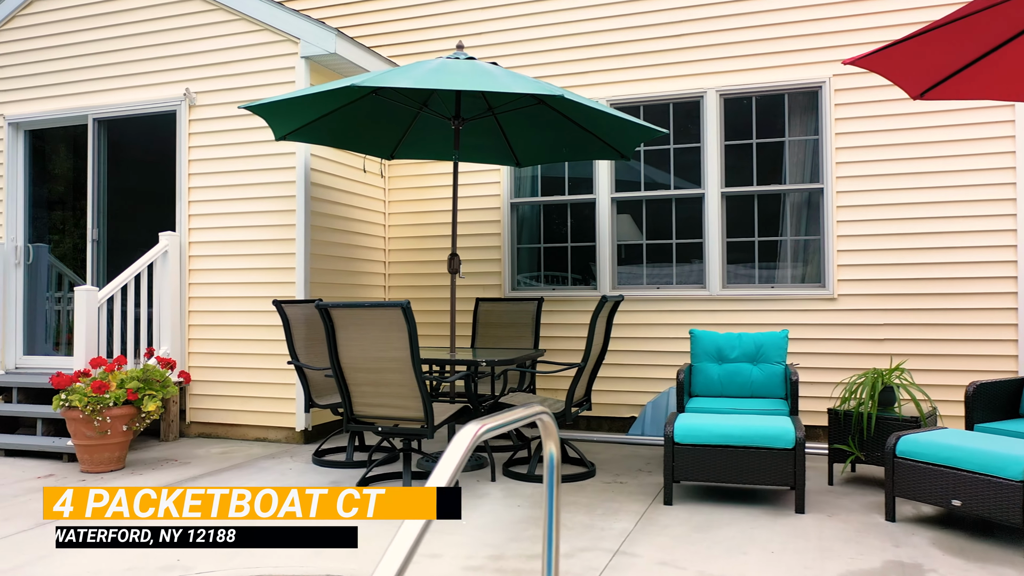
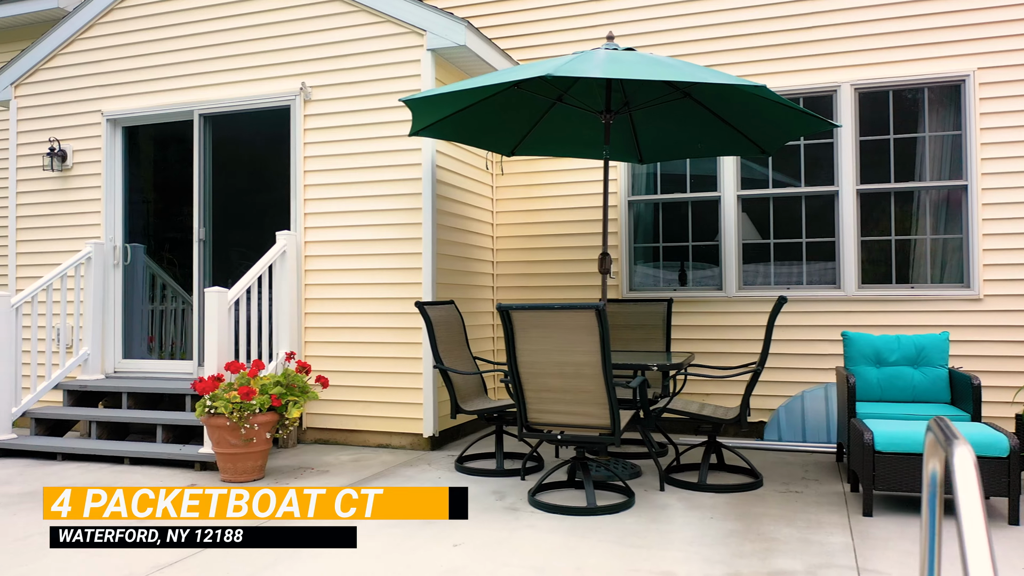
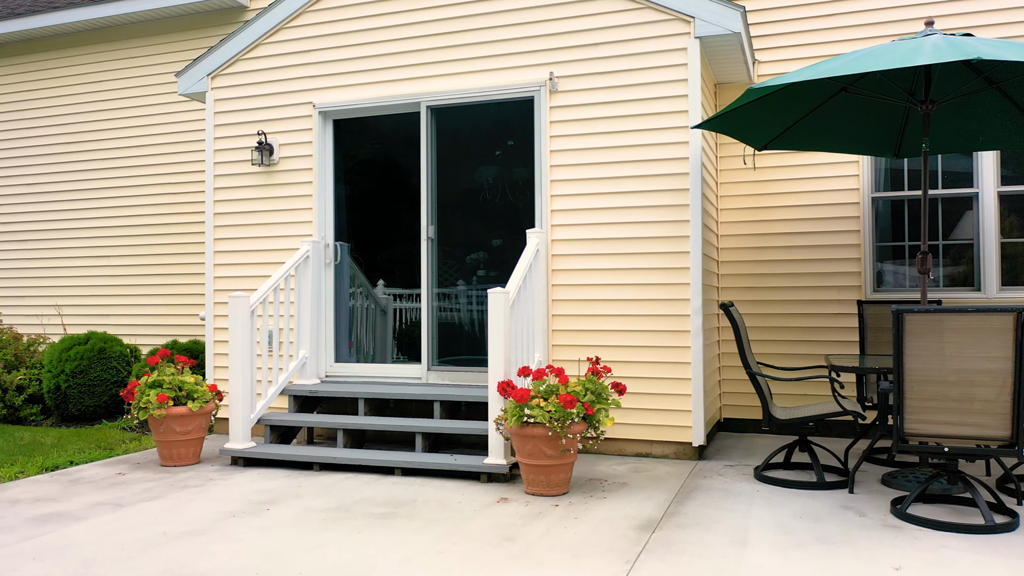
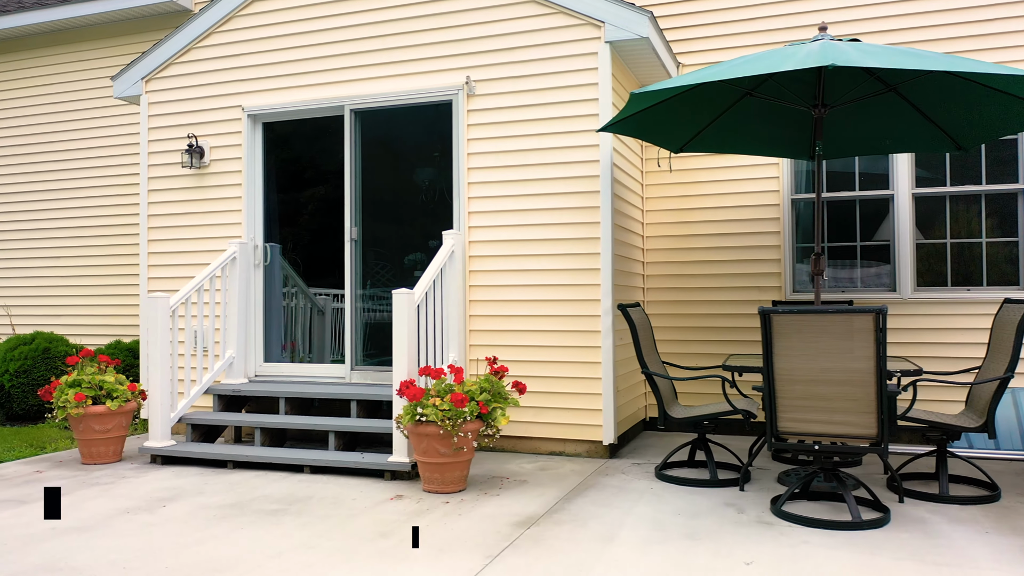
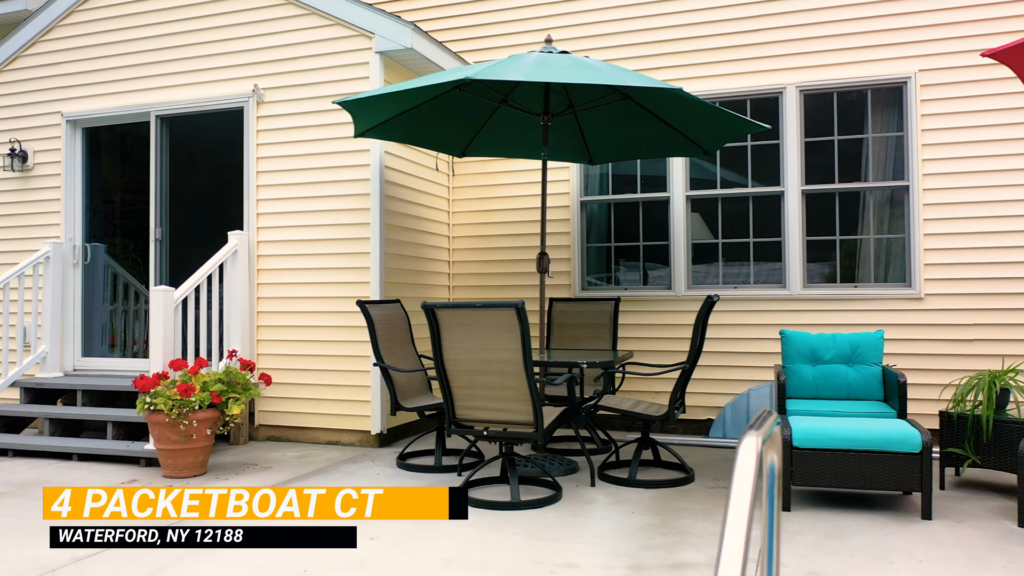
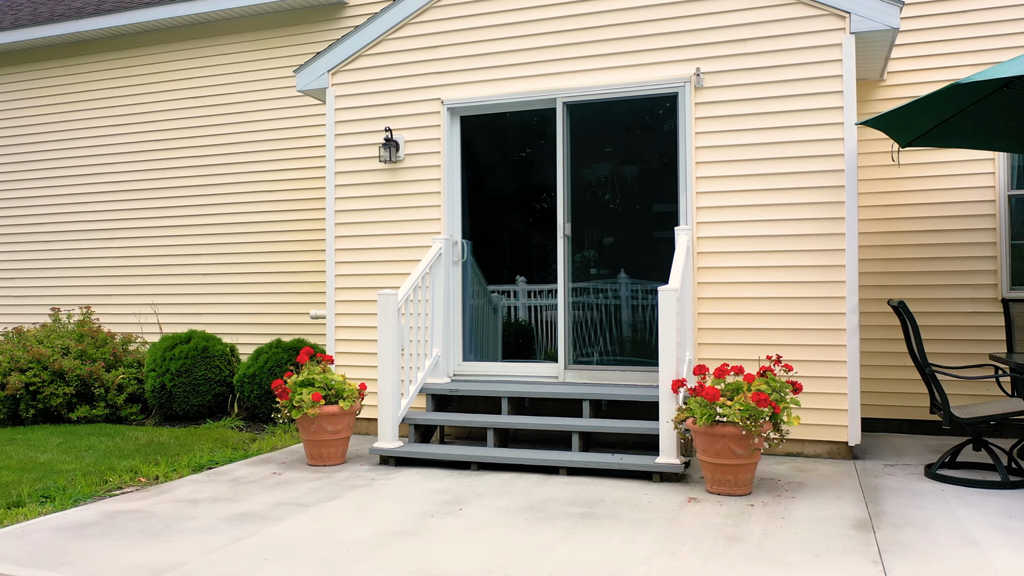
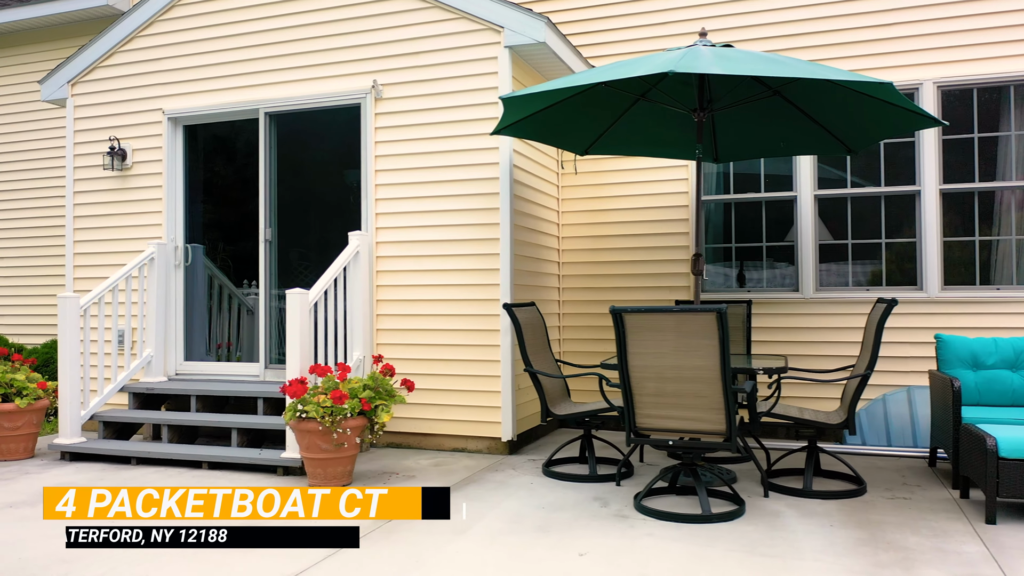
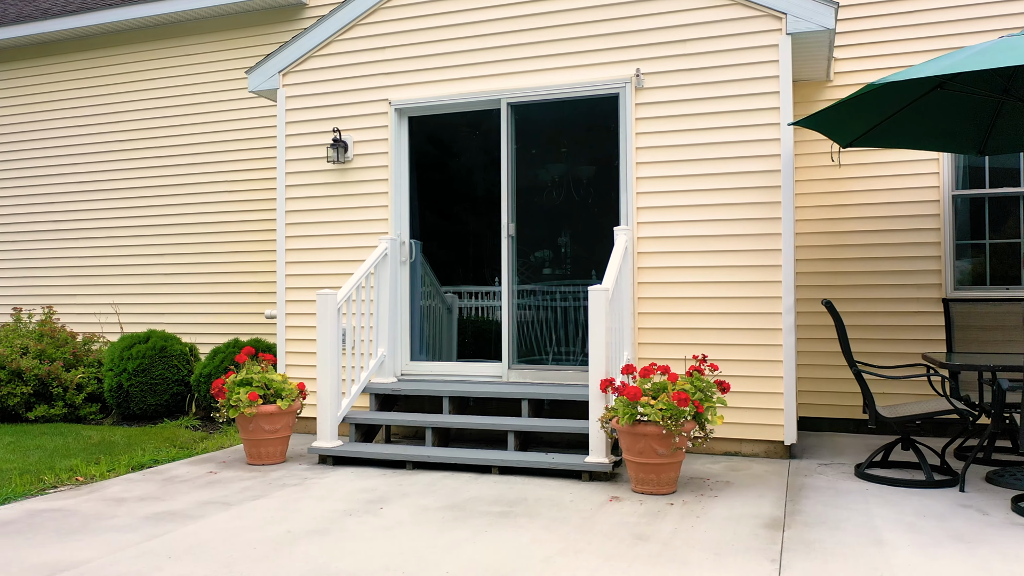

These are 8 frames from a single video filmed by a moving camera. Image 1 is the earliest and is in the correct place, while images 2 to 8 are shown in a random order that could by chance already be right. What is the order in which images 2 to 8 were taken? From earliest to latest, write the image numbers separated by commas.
5, 2, 7, 4, 3, 8, 6
